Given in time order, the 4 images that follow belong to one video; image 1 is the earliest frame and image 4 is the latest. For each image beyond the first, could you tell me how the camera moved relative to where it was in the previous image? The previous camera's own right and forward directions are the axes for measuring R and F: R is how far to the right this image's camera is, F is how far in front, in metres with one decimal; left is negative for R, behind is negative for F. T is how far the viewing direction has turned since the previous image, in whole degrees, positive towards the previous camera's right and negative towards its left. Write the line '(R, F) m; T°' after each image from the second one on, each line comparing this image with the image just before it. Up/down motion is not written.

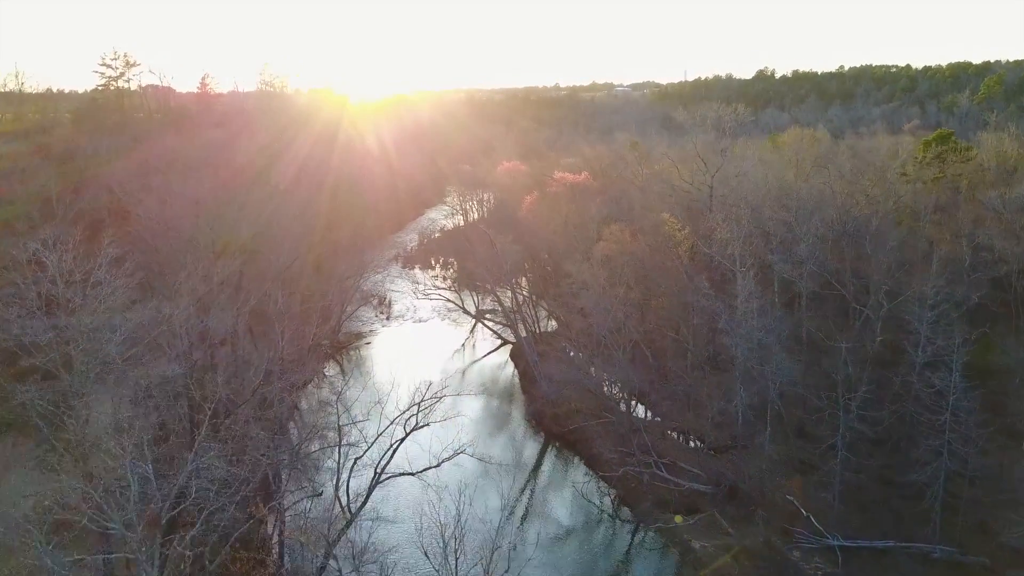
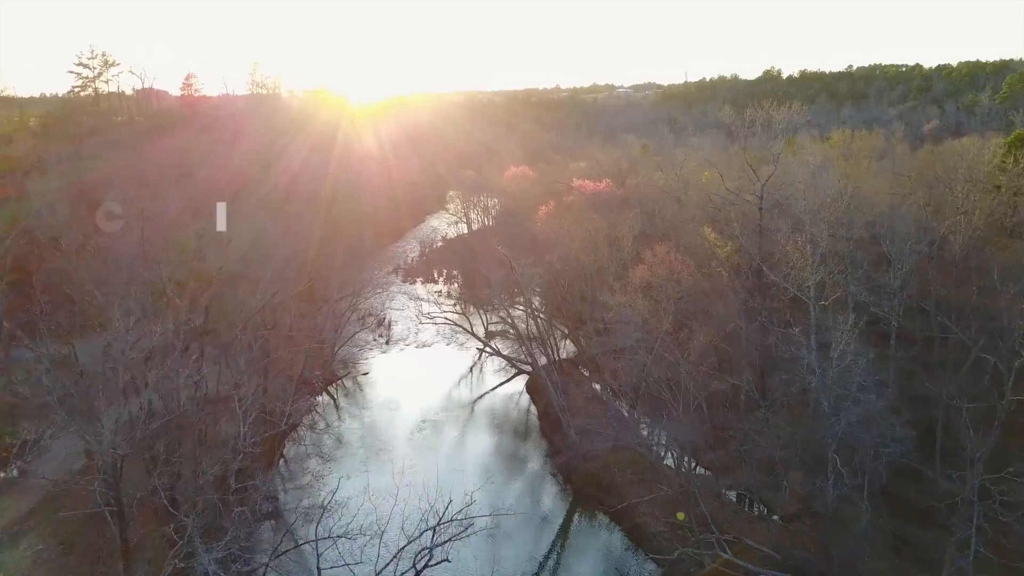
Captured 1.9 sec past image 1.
(-0.5, +3.2) m; 0°
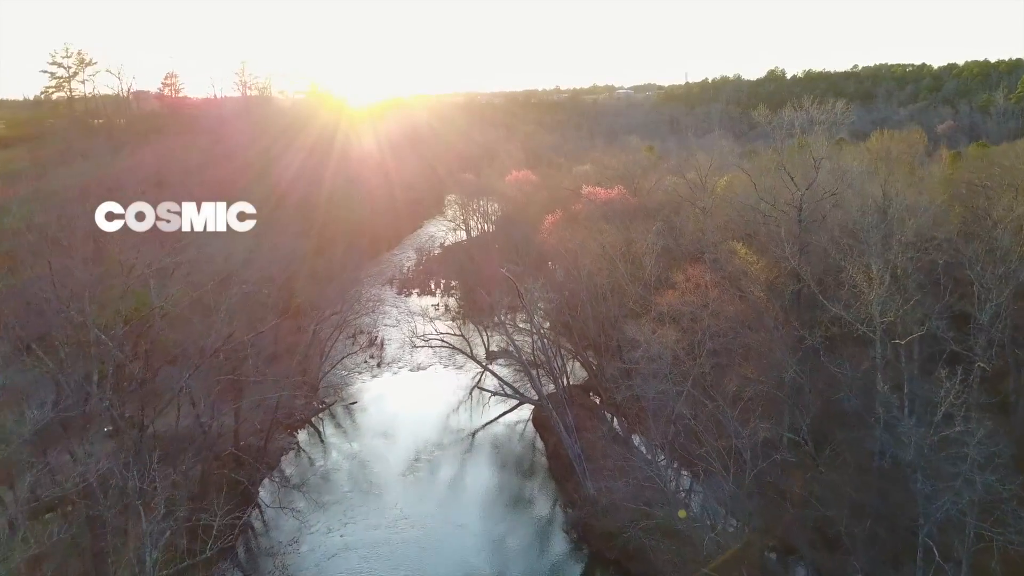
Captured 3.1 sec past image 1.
(-0.1, +2.5) m; 0°
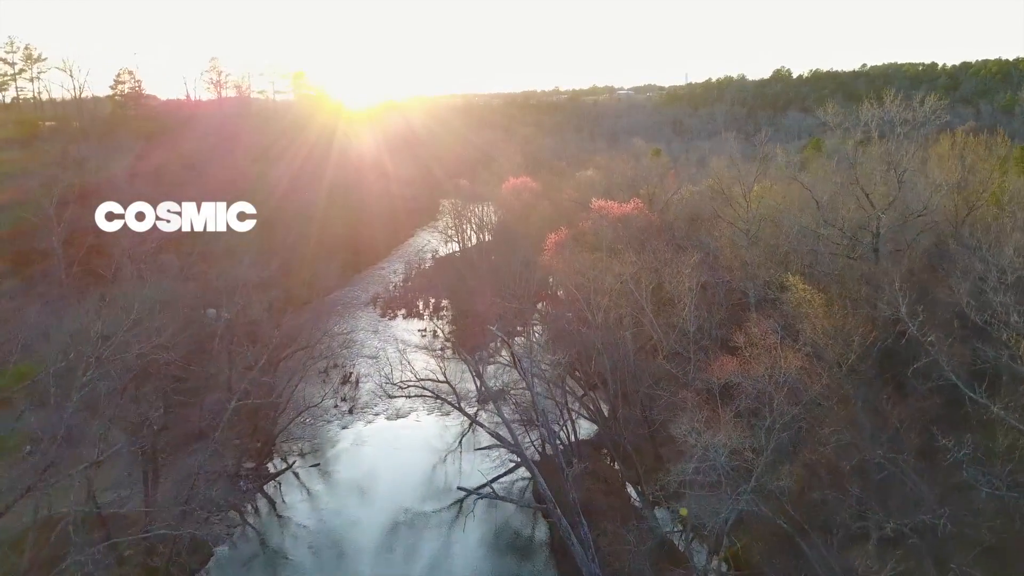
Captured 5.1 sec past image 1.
(+0.1, +4.1) m; 0°
